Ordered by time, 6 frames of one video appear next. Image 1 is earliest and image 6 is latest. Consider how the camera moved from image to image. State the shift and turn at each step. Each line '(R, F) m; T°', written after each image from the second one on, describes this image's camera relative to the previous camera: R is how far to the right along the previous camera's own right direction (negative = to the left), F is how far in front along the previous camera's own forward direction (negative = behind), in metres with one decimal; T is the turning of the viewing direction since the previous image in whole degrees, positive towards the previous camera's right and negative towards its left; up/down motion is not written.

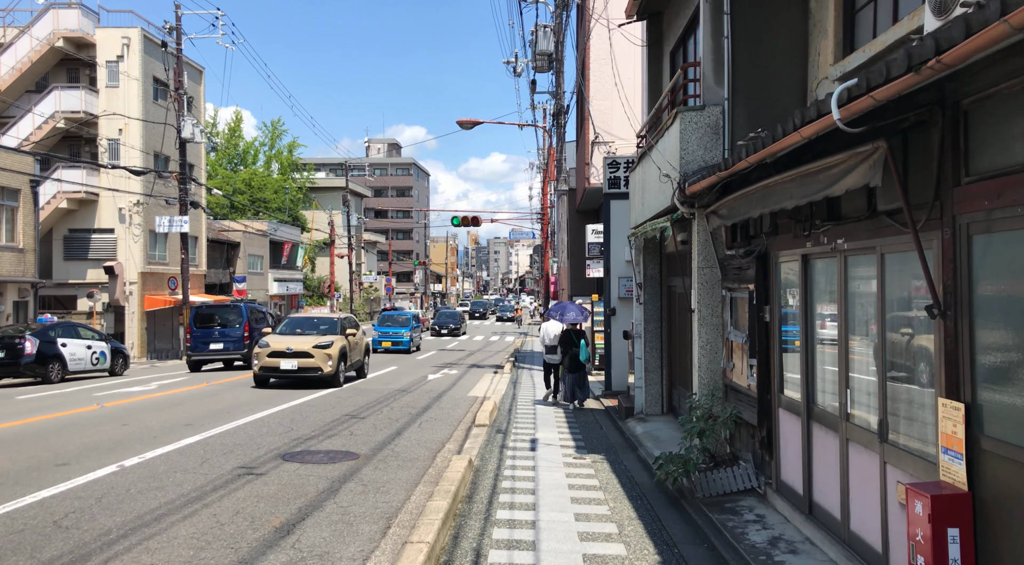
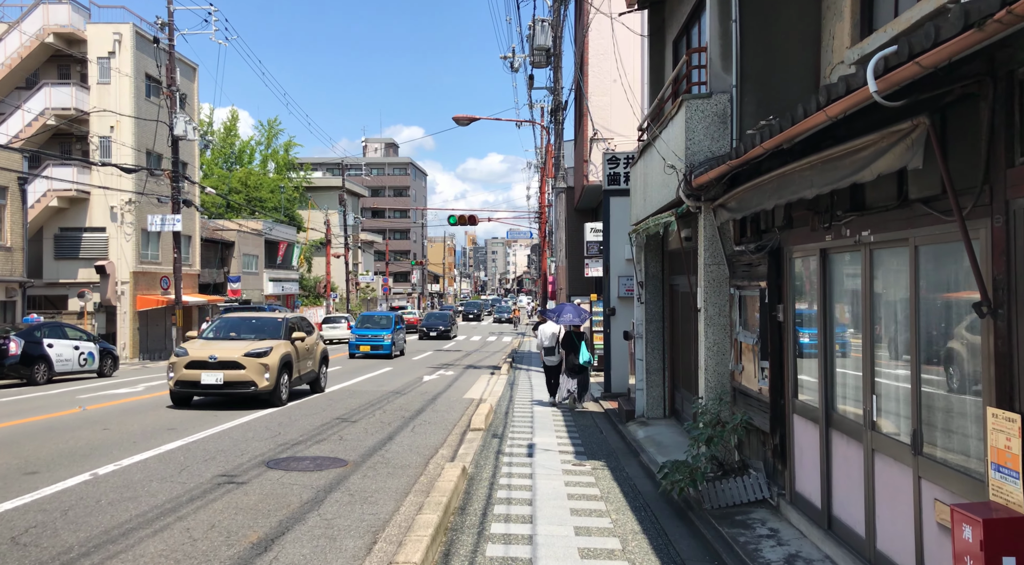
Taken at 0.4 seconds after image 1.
(0.0, +0.5) m; 0°
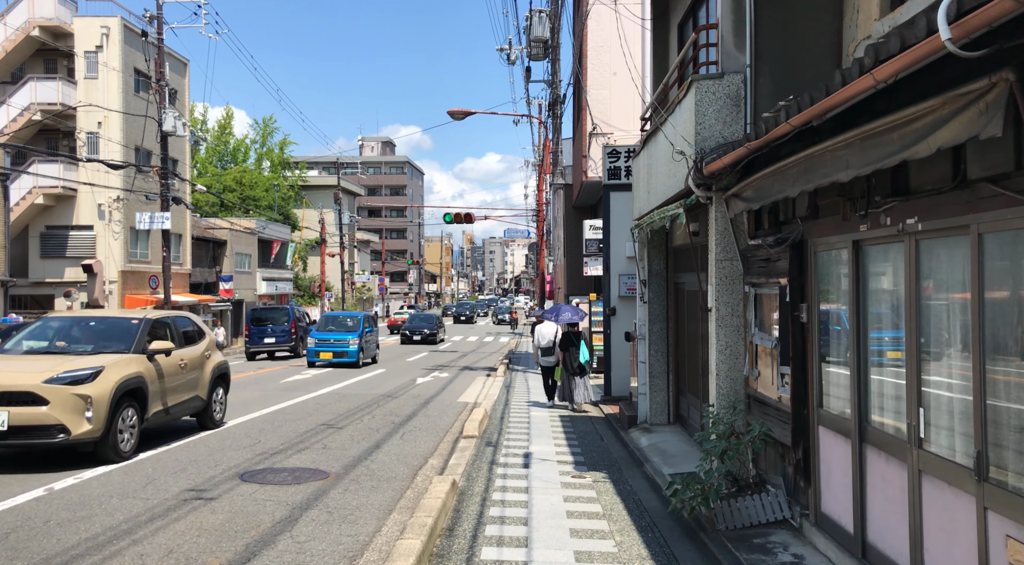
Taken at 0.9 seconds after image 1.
(0.0, +0.7) m; 0°
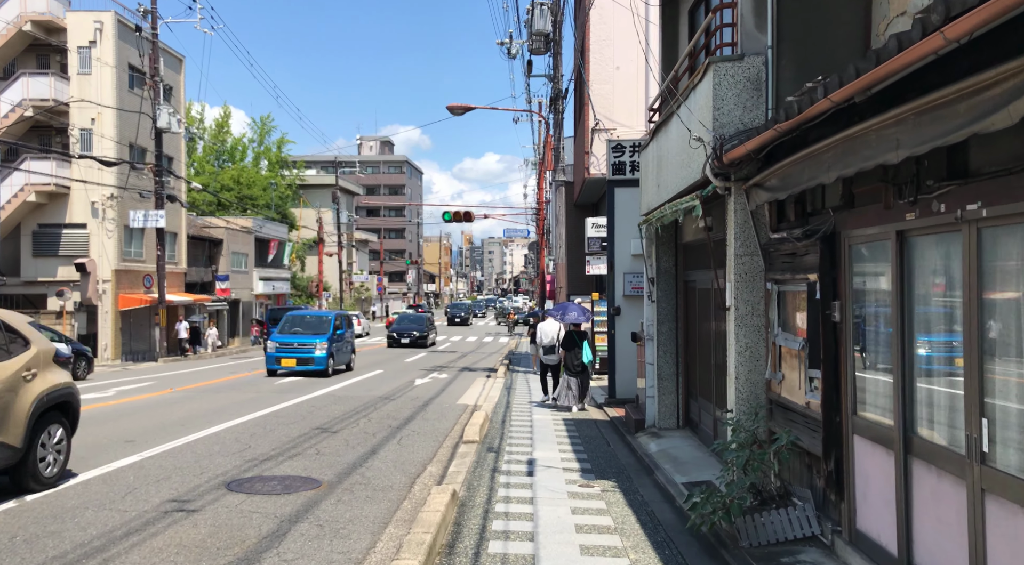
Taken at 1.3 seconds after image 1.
(-0.1, +0.5) m; 0°
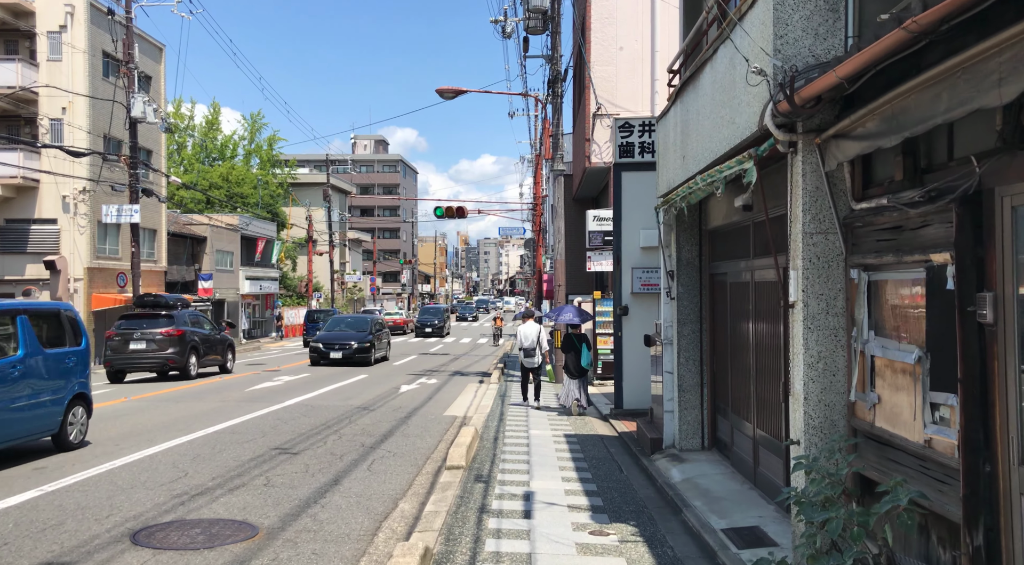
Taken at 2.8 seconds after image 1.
(0.0, +1.8) m; 0°
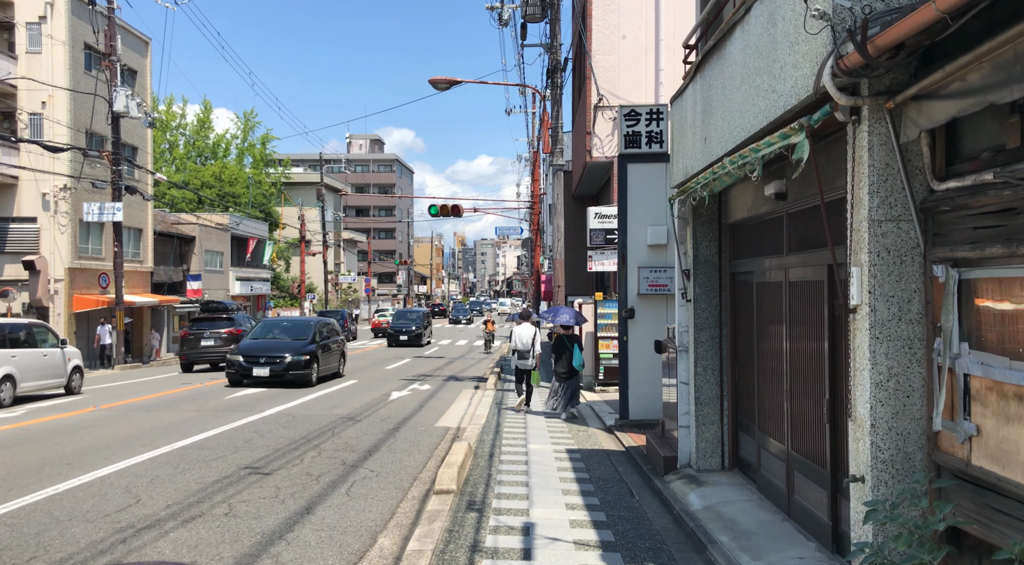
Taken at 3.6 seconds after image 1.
(0.0, +1.0) m; 0°
